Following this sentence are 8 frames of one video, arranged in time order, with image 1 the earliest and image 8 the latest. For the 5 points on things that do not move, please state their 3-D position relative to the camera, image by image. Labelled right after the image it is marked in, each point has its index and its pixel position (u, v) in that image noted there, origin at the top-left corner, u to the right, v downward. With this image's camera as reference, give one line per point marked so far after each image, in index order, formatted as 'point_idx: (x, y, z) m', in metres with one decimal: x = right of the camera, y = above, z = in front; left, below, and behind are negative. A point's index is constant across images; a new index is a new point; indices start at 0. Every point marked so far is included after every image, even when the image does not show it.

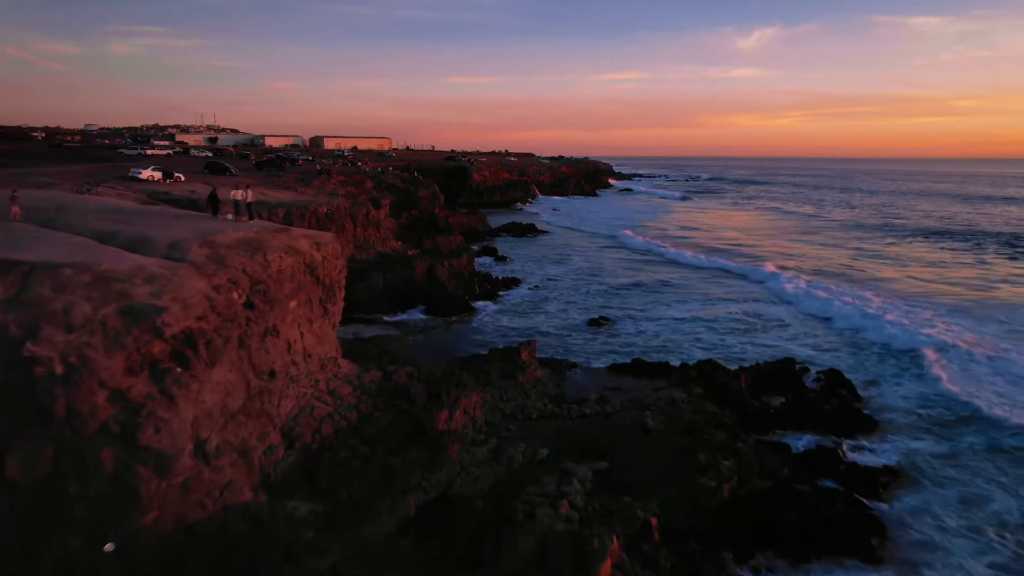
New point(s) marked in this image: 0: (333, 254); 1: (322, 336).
0: (-3.4, +0.6, +11.6) m
1: (-3.5, -0.9, +11.3) m
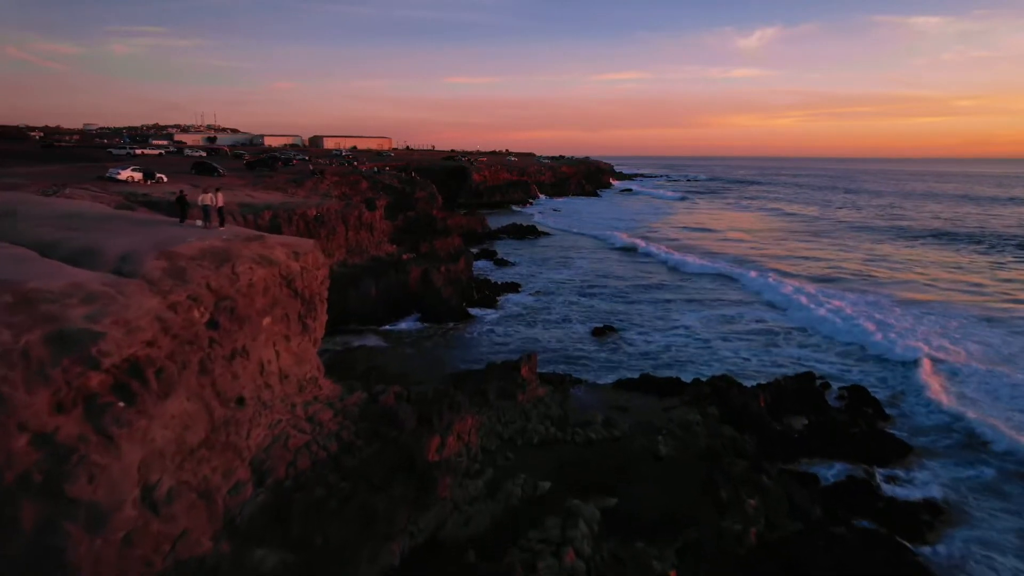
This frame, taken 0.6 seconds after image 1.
0: (-3.5, +0.4, +10.6) m
1: (-3.5, -1.1, +10.2) m
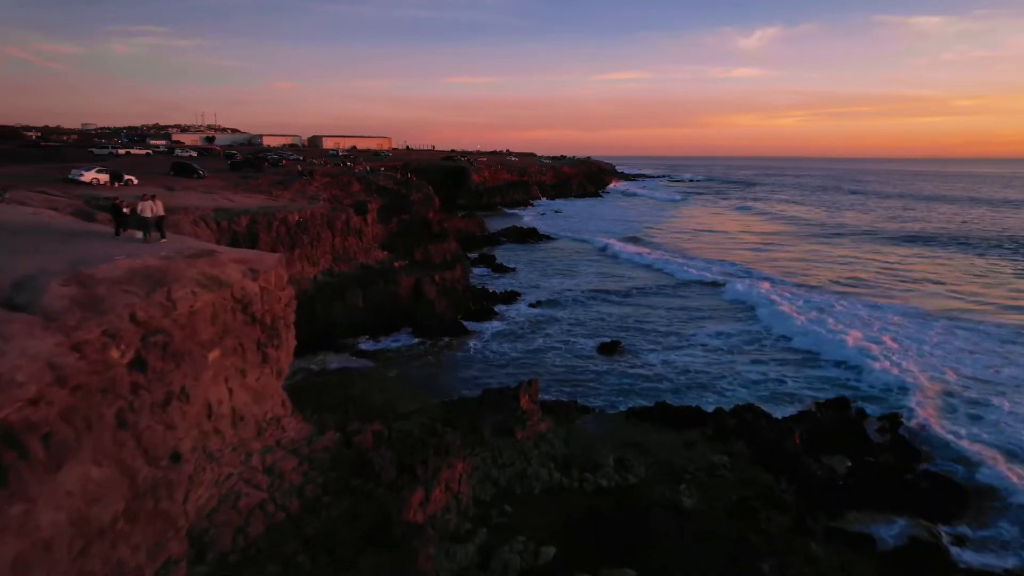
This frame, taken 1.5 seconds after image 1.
0: (-3.5, +0.1, +9.0) m
1: (-3.6, -1.4, +8.7) m
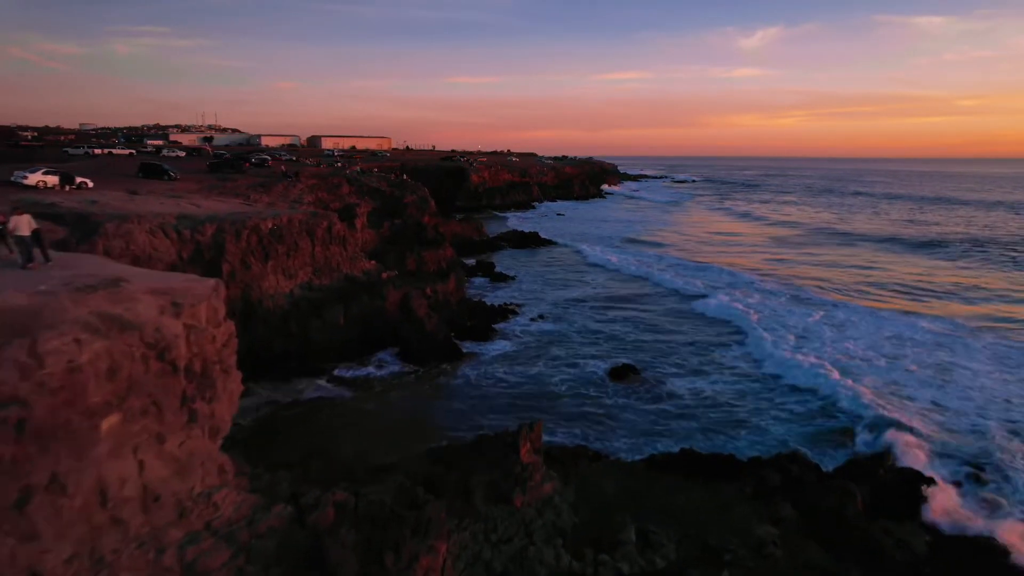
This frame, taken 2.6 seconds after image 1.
0: (-3.5, -0.3, +7.1) m
1: (-3.6, -1.9, +6.7) m
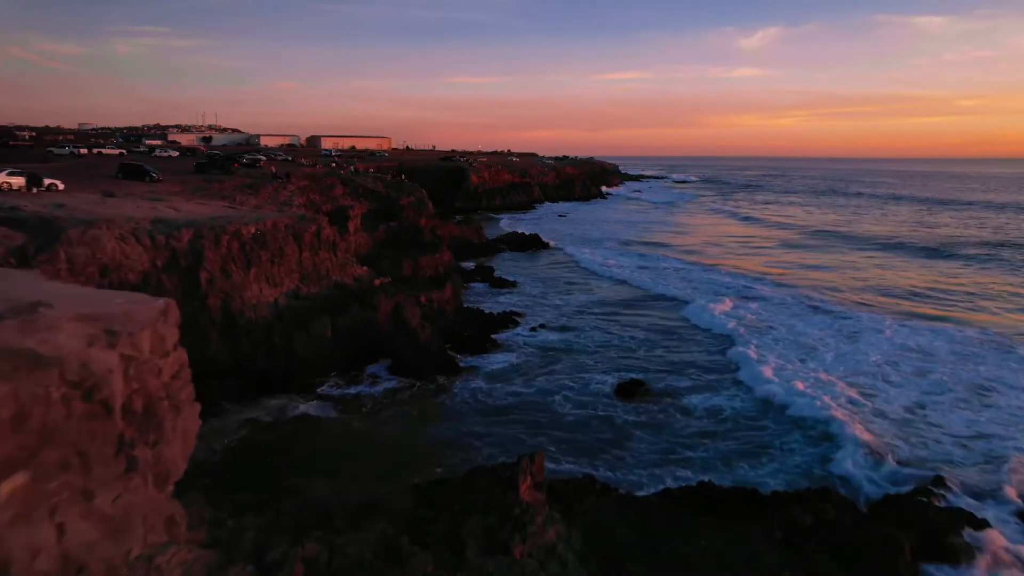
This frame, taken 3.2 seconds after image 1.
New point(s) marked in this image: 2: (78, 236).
0: (-3.5, -0.6, +6.0) m
1: (-3.6, -2.1, +5.7) m
2: (-8.9, +1.1, +12.5) m
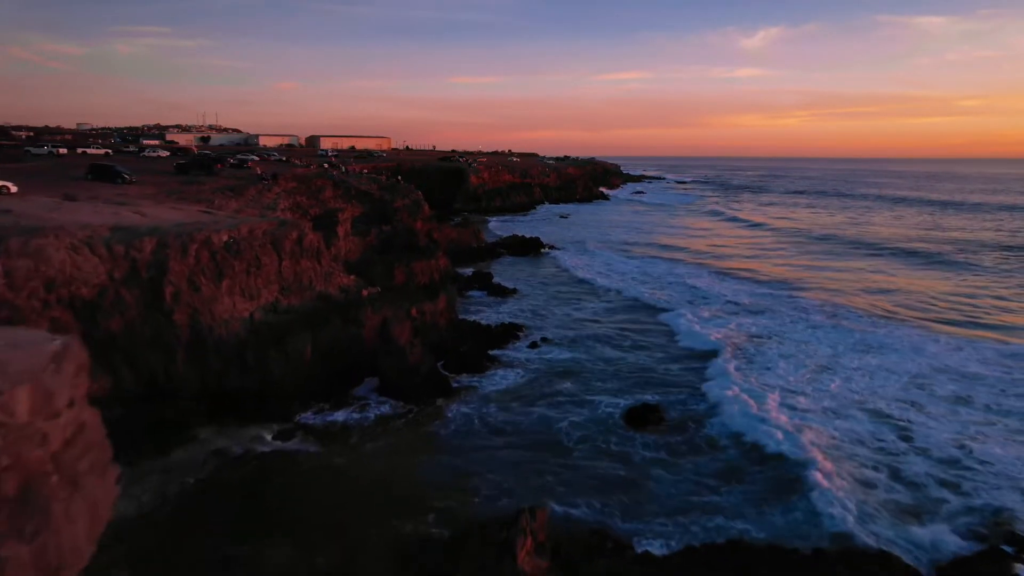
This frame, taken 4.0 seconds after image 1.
0: (-3.6, -0.9, +4.6) m
1: (-3.6, -2.4, +4.2) m
2: (-8.9, +0.7, +11.1) m
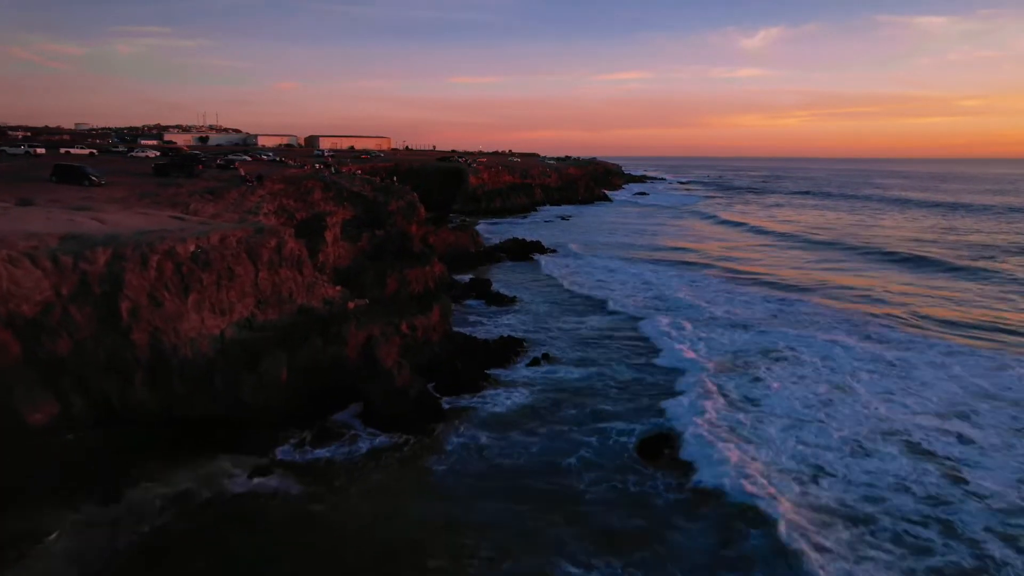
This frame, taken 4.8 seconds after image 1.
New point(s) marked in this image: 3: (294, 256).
0: (-3.6, -1.2, +3.2) m
1: (-3.7, -2.7, +2.8) m
2: (-8.9, +0.4, +9.7) m
3: (-5.3, +0.8, +15.0) m
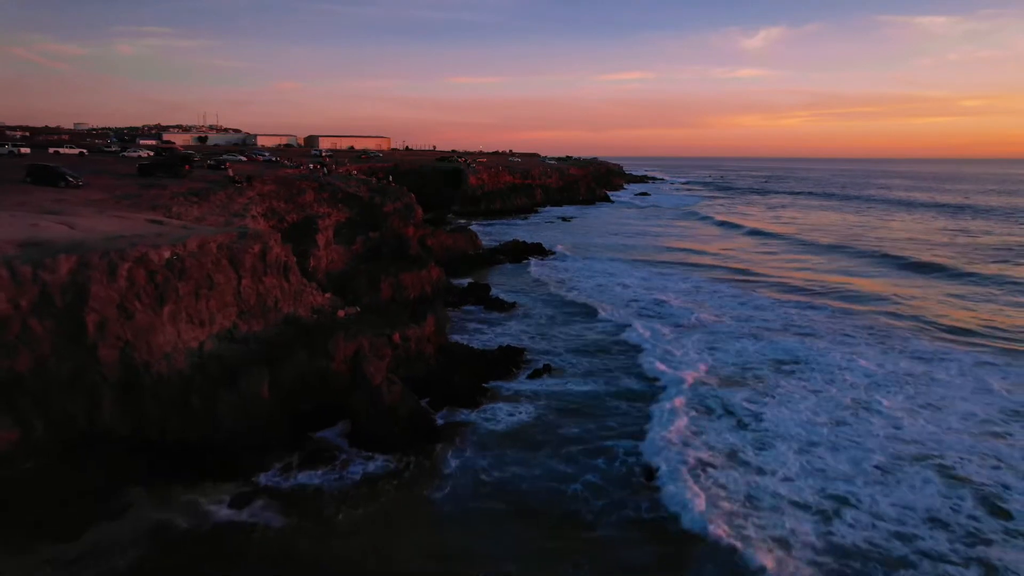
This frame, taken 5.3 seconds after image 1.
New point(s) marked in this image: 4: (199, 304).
0: (-3.6, -1.4, +2.3) m
1: (-3.7, -2.9, +1.9) m
2: (-8.9, +0.3, +8.8) m
3: (-5.3, +0.6, +14.1) m
4: (-6.2, -0.3, +12.1) m
